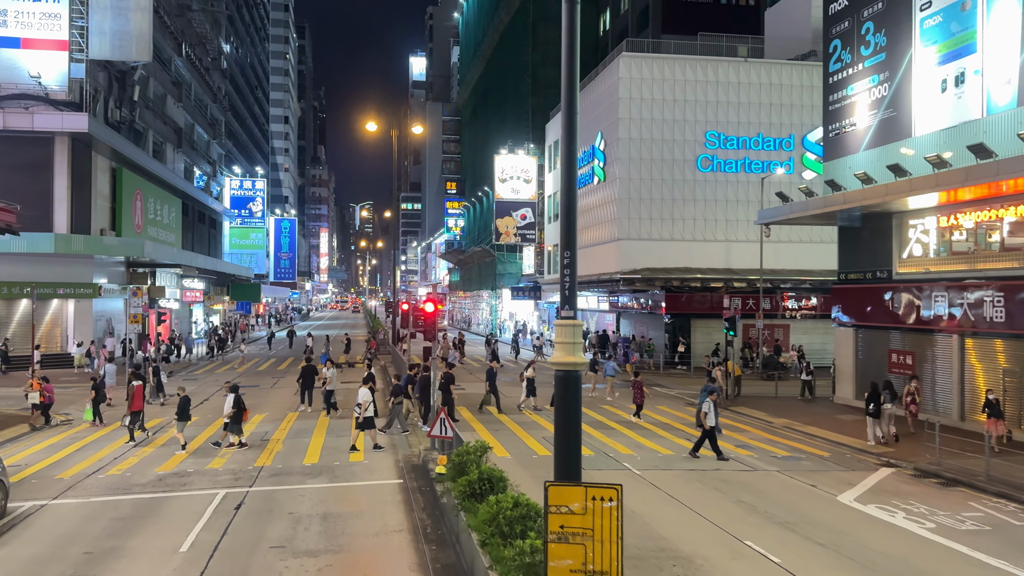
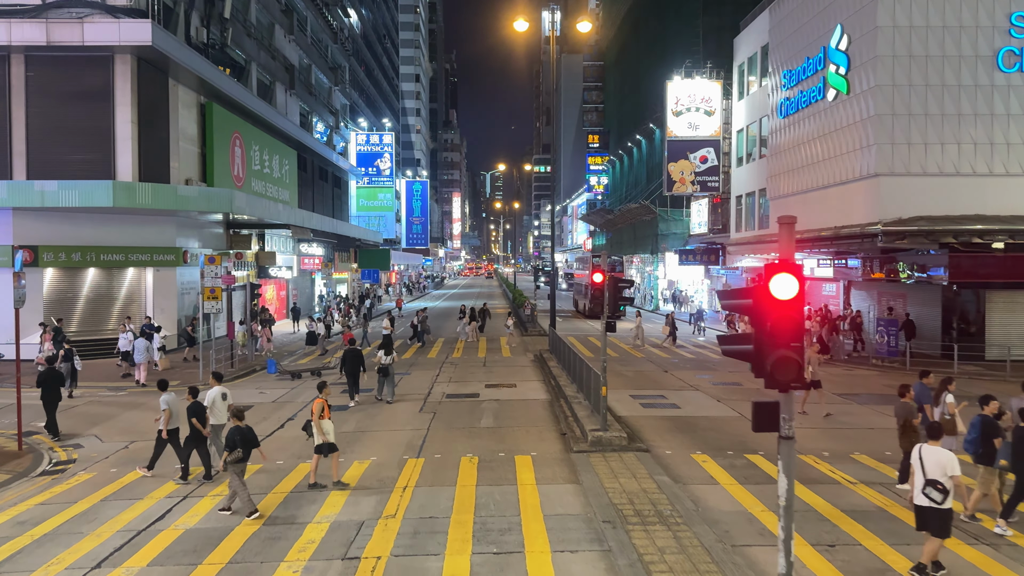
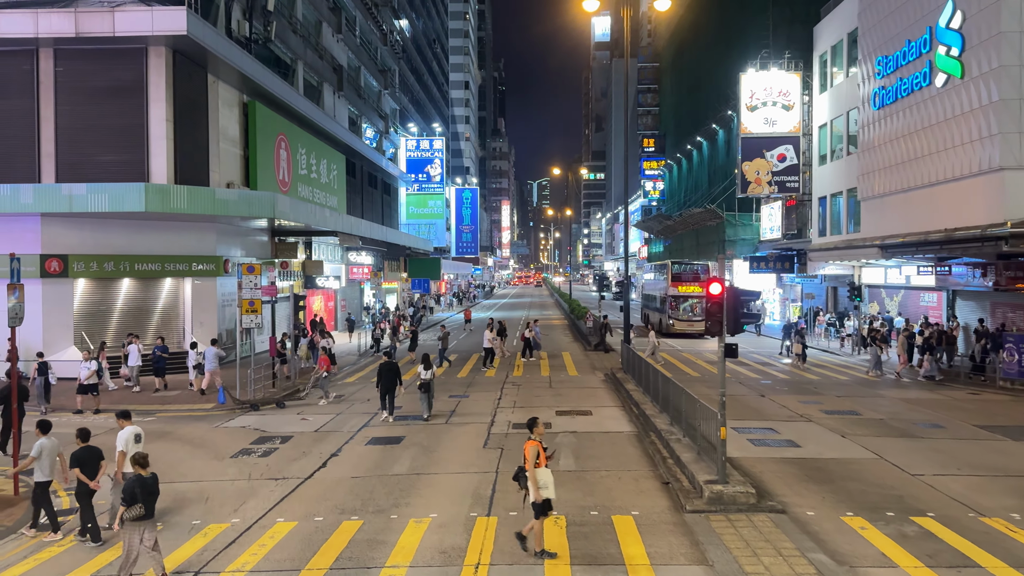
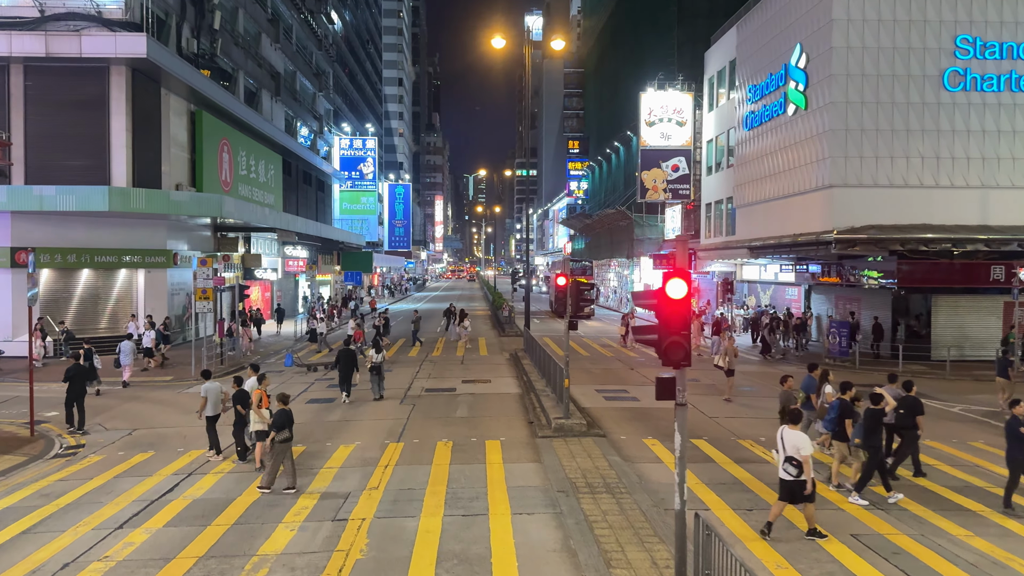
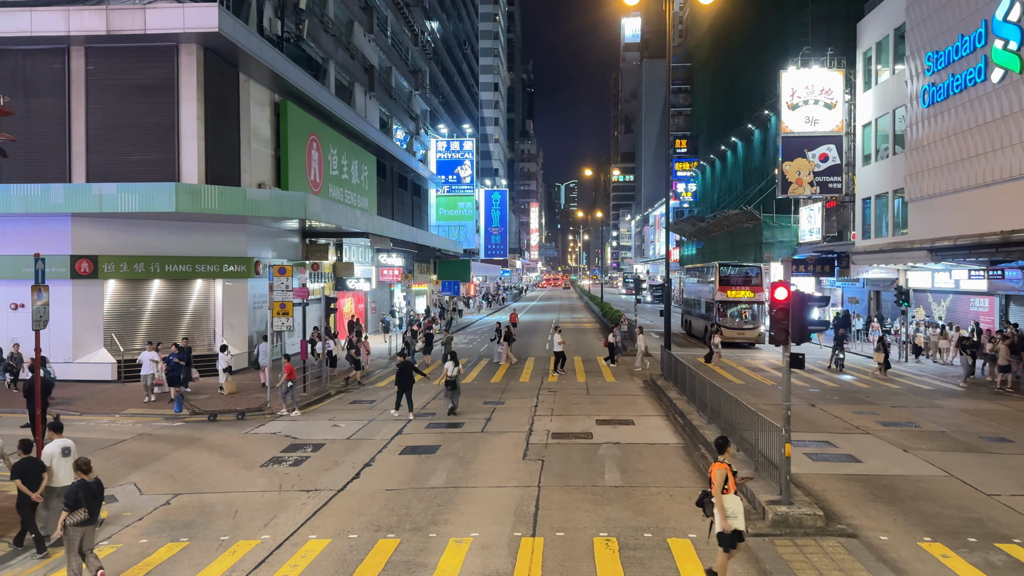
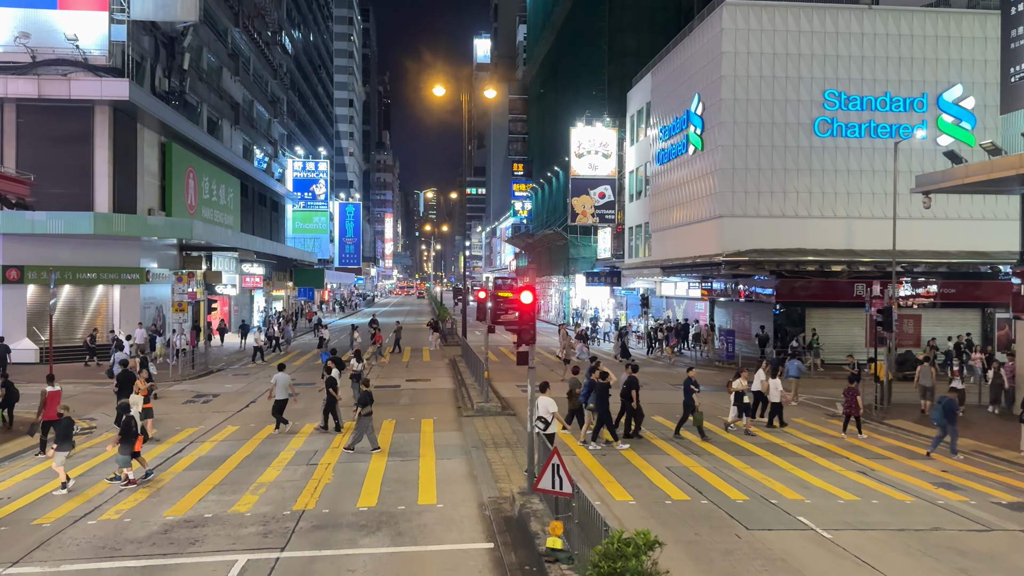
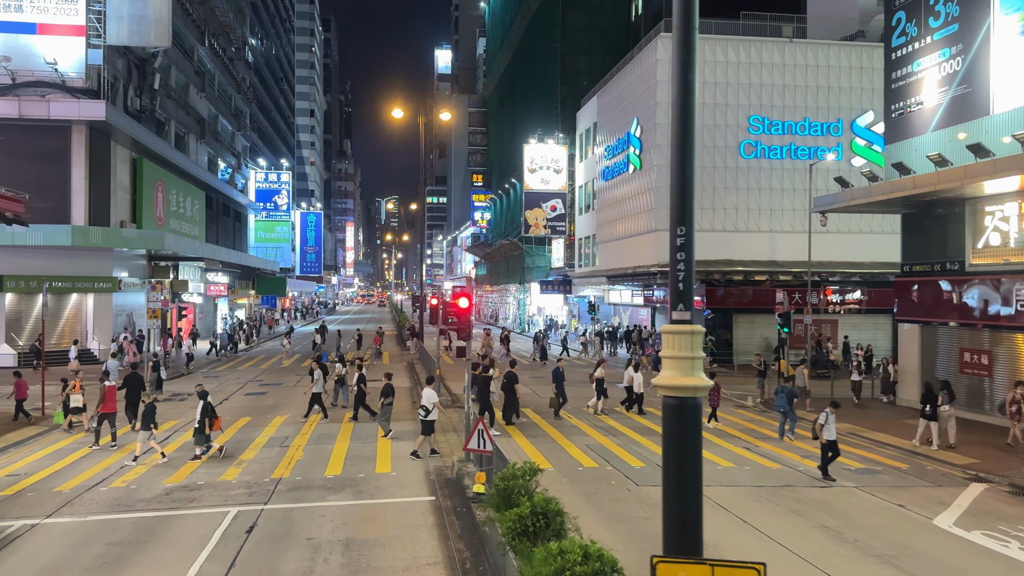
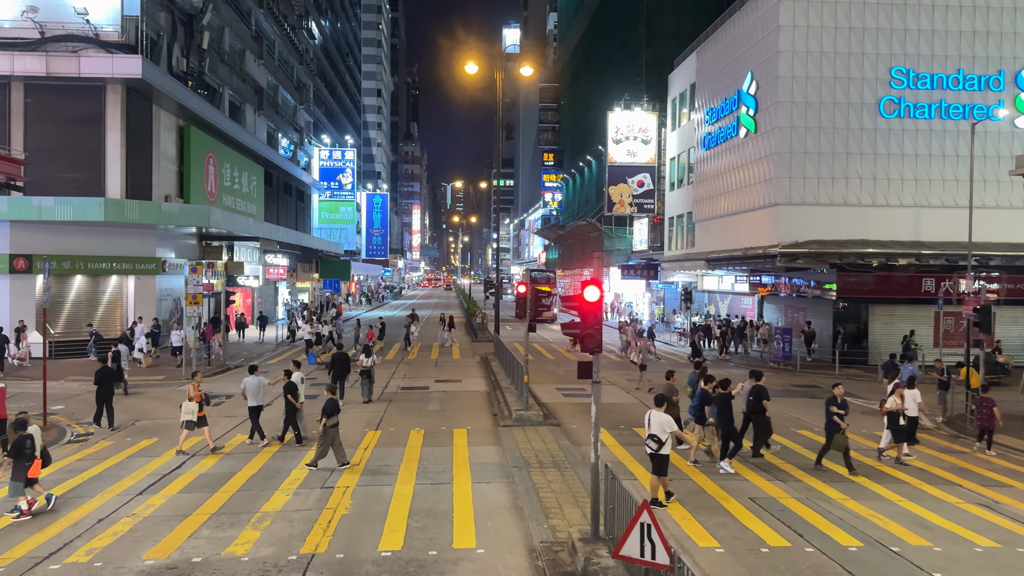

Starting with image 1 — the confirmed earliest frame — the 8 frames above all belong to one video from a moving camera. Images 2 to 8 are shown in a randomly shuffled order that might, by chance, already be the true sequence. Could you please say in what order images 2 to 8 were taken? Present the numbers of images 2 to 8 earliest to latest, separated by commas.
7, 6, 8, 4, 2, 3, 5
